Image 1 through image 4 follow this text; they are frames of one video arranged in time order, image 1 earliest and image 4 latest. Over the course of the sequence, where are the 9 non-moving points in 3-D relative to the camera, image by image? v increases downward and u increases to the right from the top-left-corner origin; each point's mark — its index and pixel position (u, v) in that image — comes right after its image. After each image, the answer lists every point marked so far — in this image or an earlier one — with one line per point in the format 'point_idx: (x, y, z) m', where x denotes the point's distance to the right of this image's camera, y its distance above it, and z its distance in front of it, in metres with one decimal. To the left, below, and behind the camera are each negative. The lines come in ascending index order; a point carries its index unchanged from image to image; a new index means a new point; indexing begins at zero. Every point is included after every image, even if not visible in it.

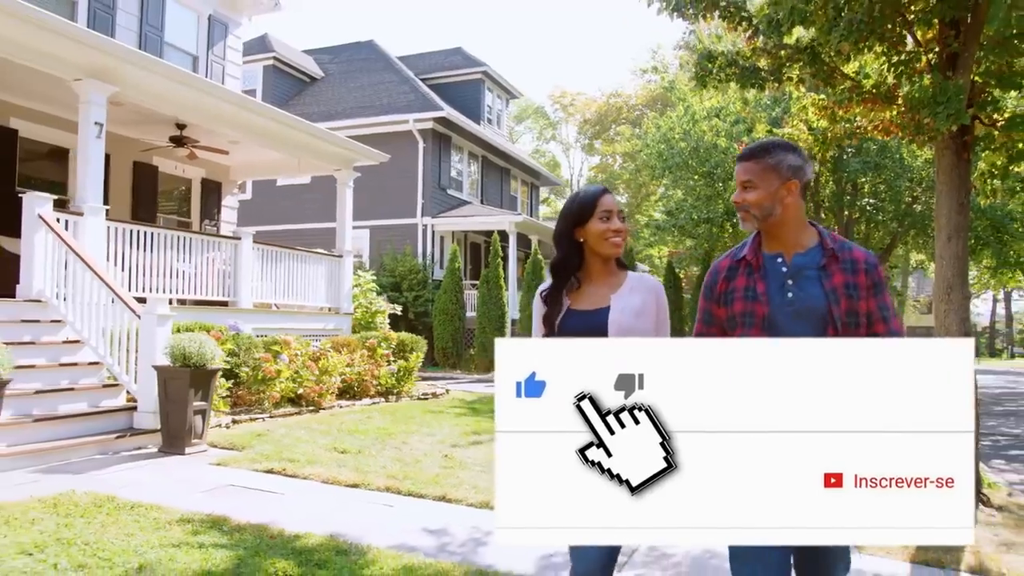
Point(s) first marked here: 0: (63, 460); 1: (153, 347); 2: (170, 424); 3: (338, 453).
0: (-3.5, -1.4, +6.3) m
1: (-3.3, -0.5, +7.3) m
2: (-2.9, -1.2, +6.9) m
3: (-1.5, -1.5, +7.2) m
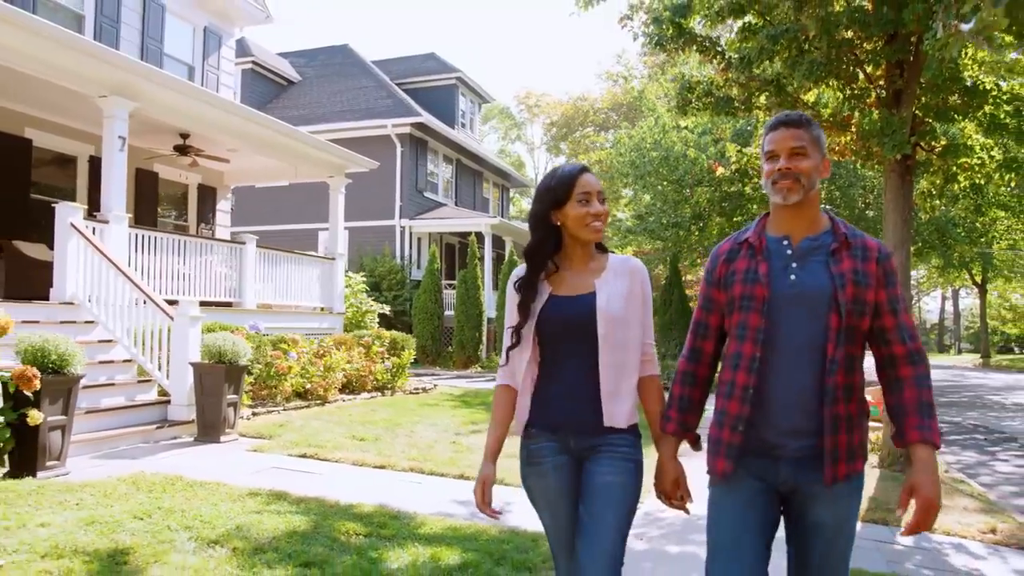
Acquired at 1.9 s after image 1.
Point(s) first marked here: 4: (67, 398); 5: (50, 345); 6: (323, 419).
0: (-3.5, -1.4, +7.0) m
1: (-3.3, -0.6, +8.0) m
2: (-2.9, -1.2, +7.6) m
3: (-1.5, -1.5, +7.9) m
4: (-3.2, -0.8, +5.8) m
5: (-3.3, -0.4, +5.8) m
6: (-2.1, -1.5, +8.9) m
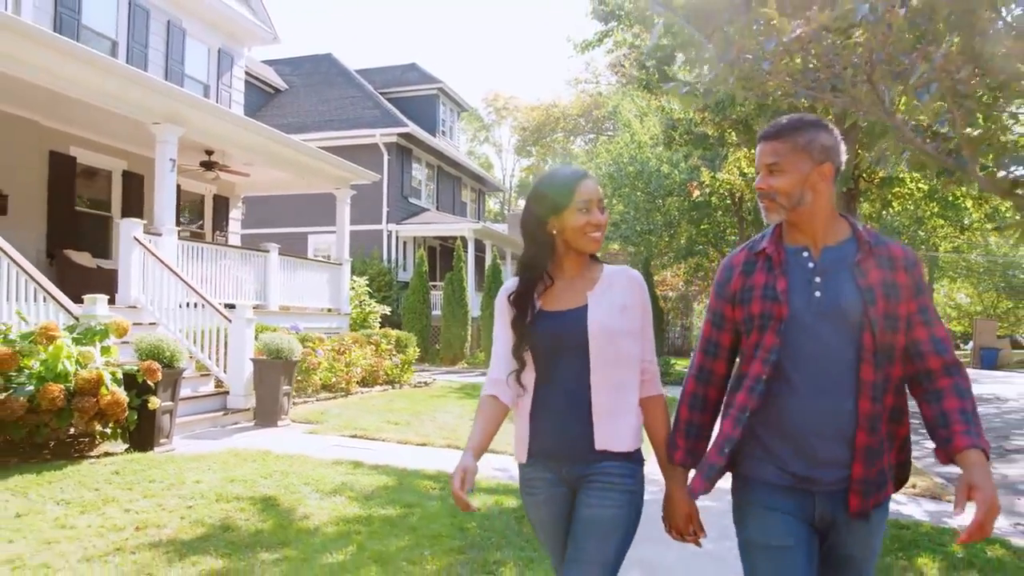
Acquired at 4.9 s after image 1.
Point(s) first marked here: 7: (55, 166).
0: (-3.3, -1.5, +8.3) m
1: (-3.1, -0.7, +9.3) m
2: (-2.8, -1.3, +8.9) m
3: (-1.4, -1.6, +9.3) m
4: (-3.0, -0.9, +7.1) m
5: (-3.1, -0.5, +7.1) m
6: (-2.0, -1.5, +10.3) m
7: (-6.7, +1.8, +11.7) m
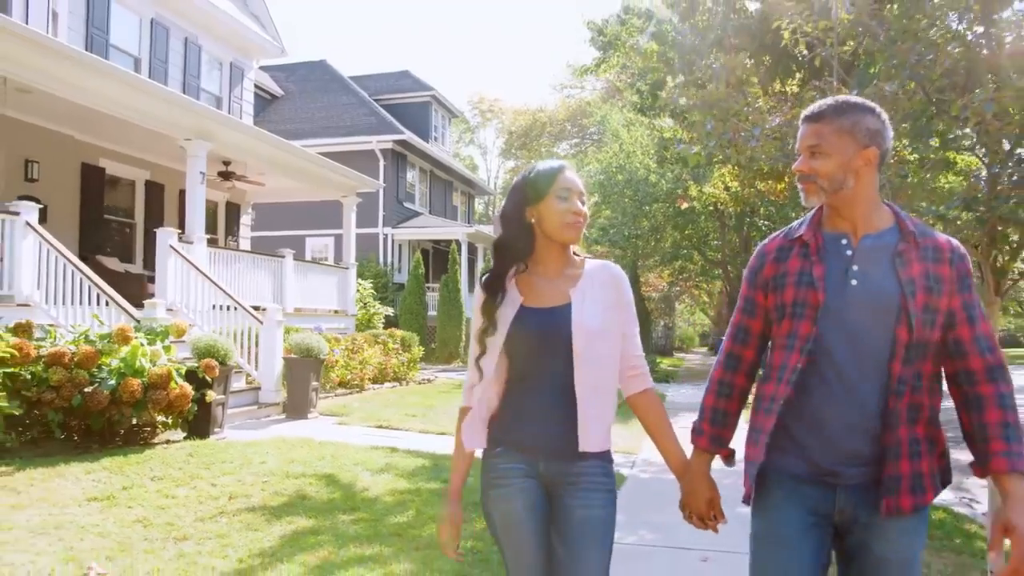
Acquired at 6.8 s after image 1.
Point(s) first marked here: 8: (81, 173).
0: (-3.2, -1.5, +9.1) m
1: (-3.0, -0.7, +10.1) m
2: (-2.7, -1.3, +9.8) m
3: (-1.3, -1.6, +10.2) m
4: (-2.9, -0.9, +7.9) m
5: (-2.9, -0.6, +7.9) m
6: (-2.0, -1.6, +11.2) m
7: (-6.7, +1.8, +12.5) m
8: (-6.7, +1.8, +12.4) m
